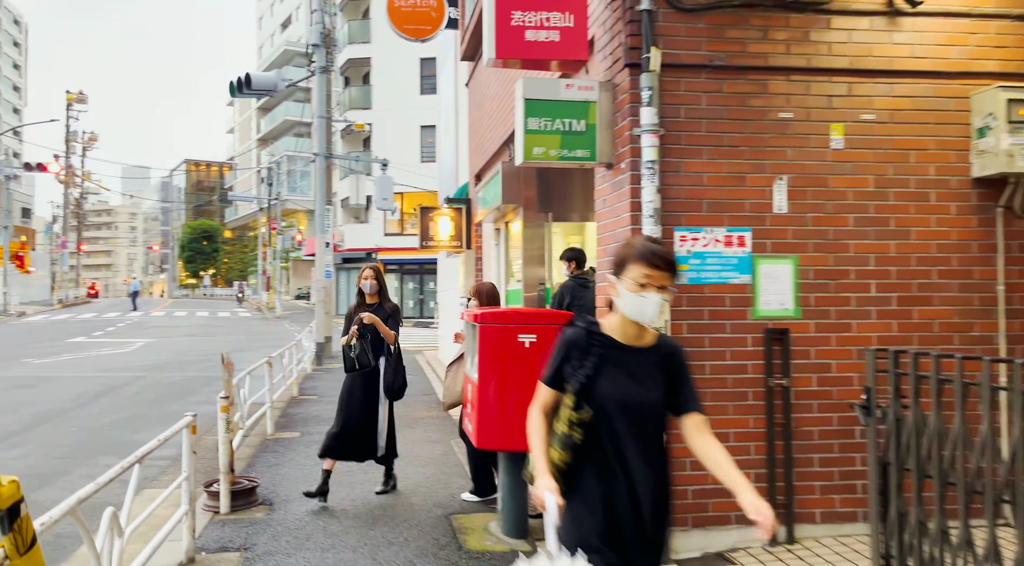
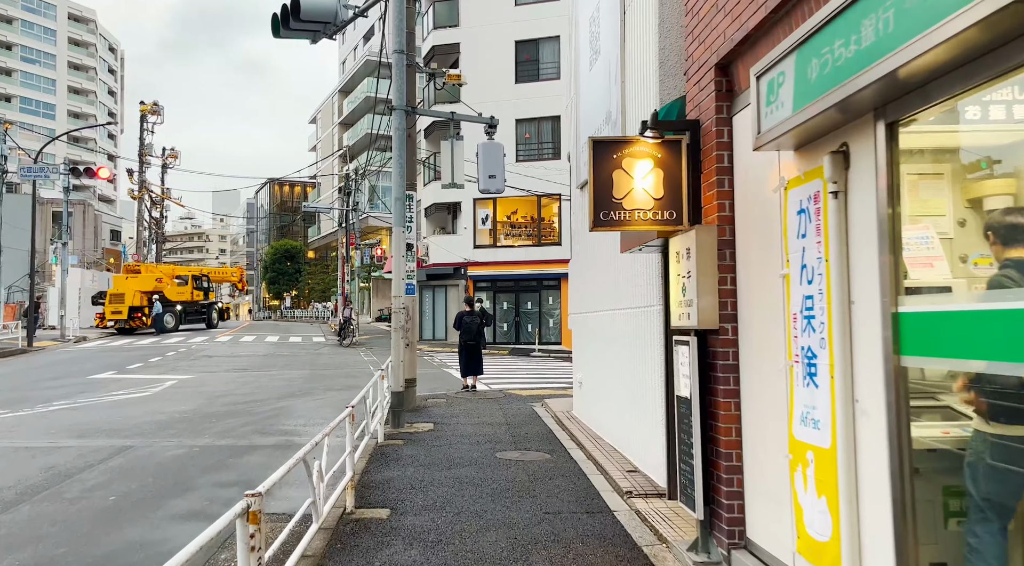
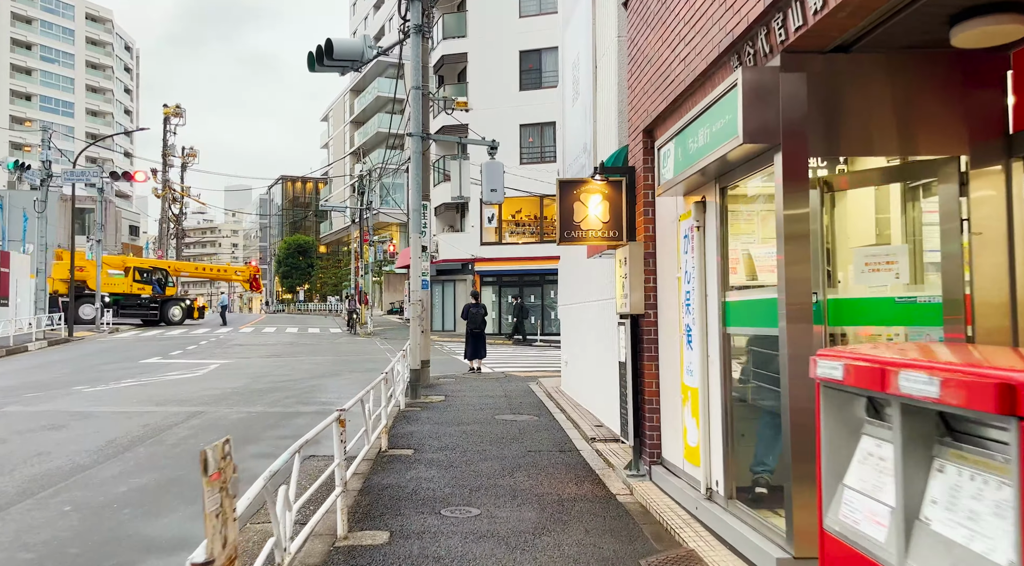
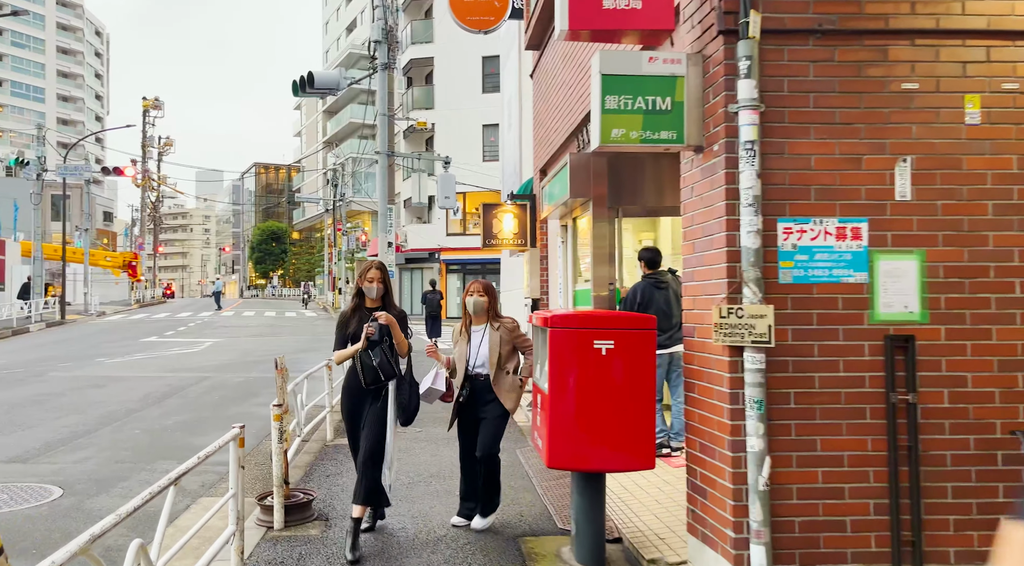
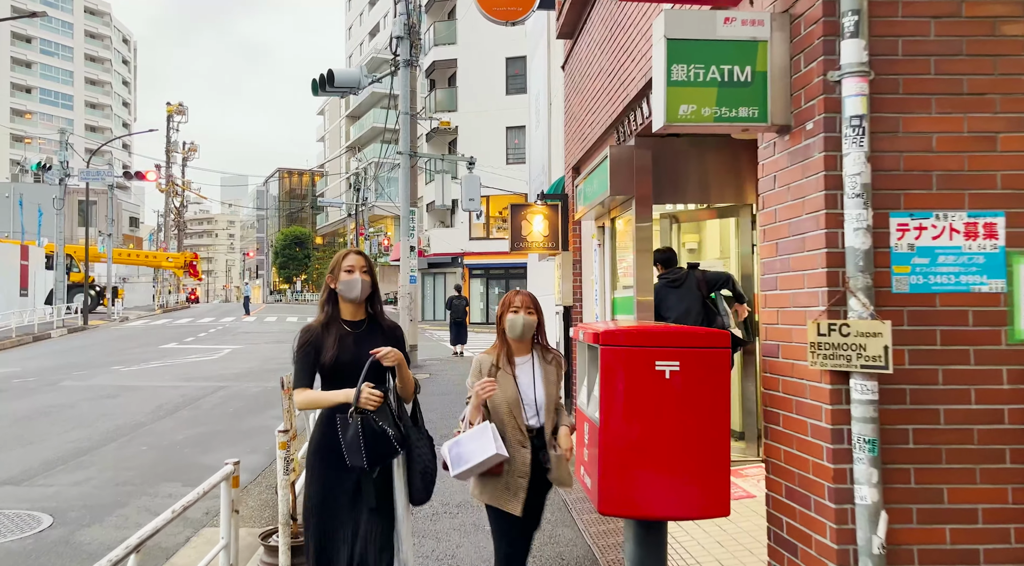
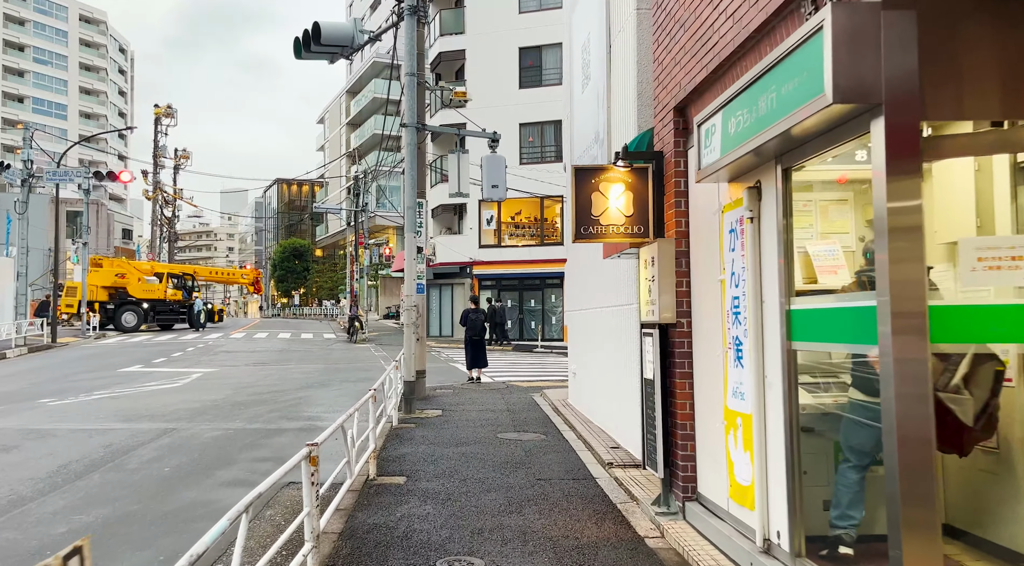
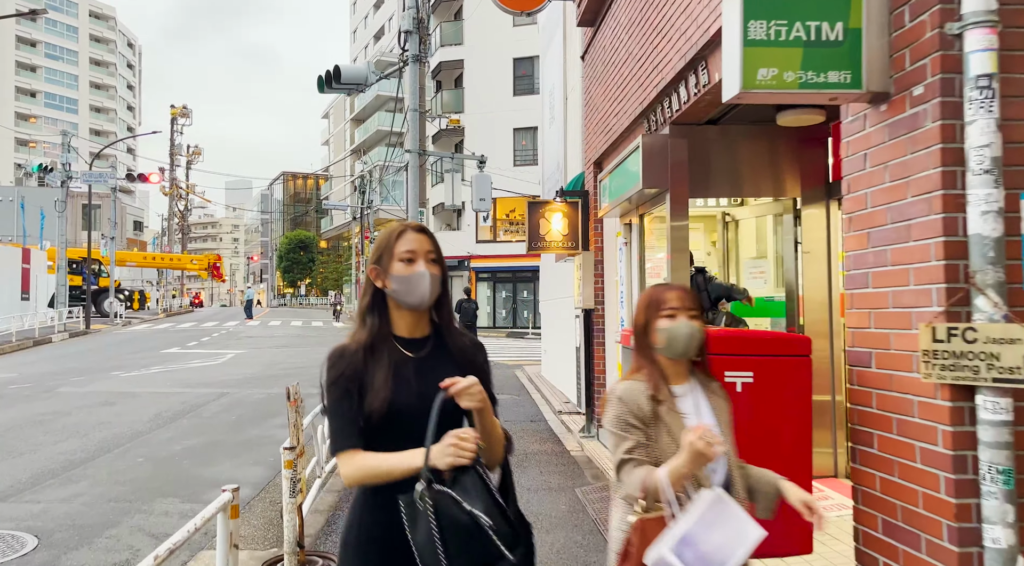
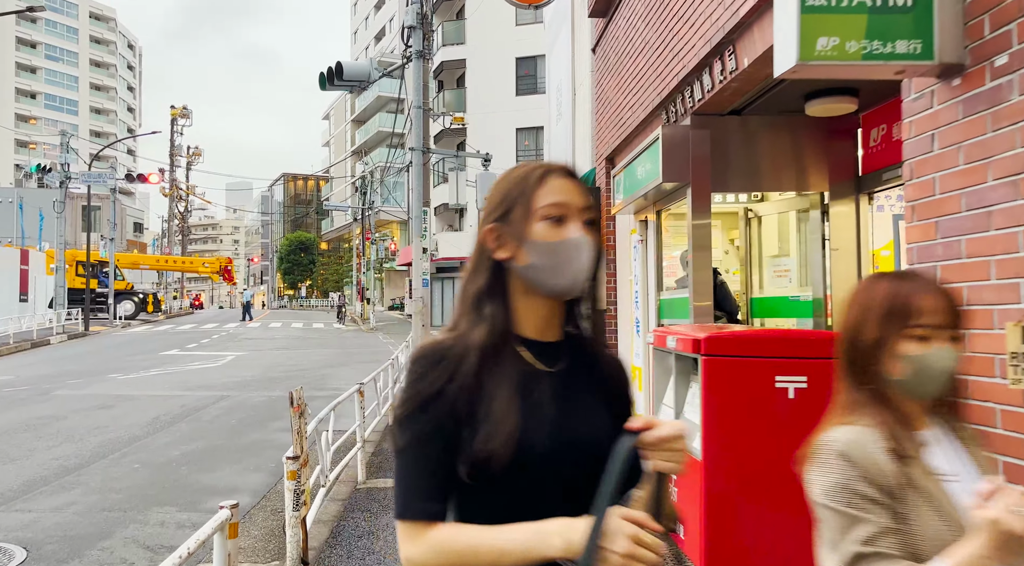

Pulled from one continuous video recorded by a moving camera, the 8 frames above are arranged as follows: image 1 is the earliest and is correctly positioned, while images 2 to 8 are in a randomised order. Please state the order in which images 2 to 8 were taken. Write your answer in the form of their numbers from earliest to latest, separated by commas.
4, 5, 7, 8, 3, 6, 2
